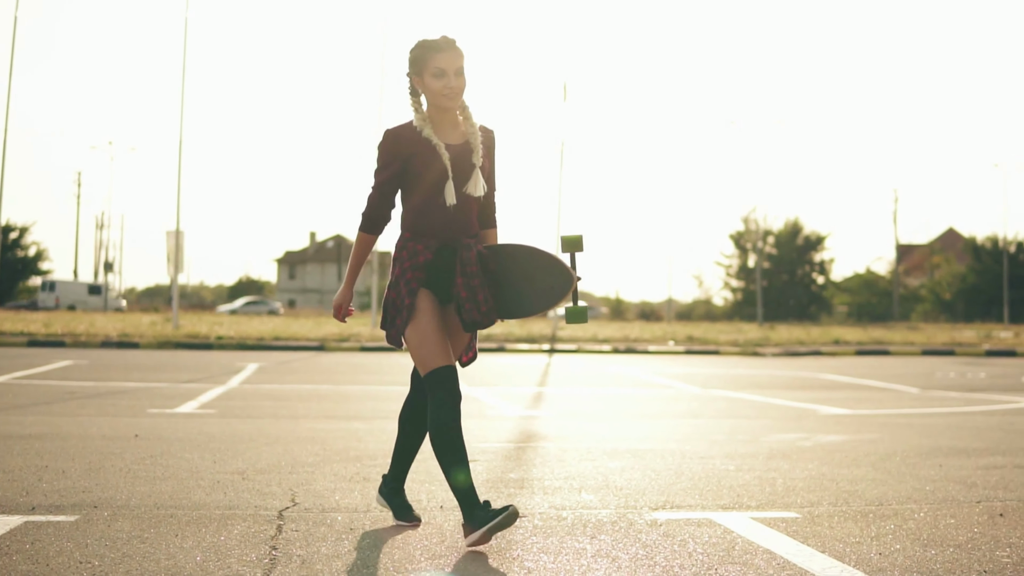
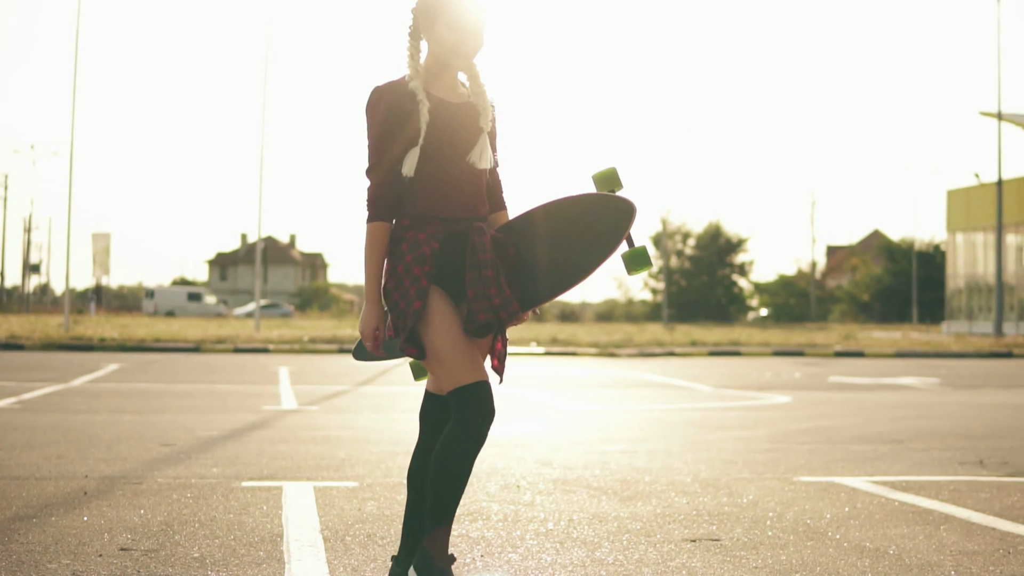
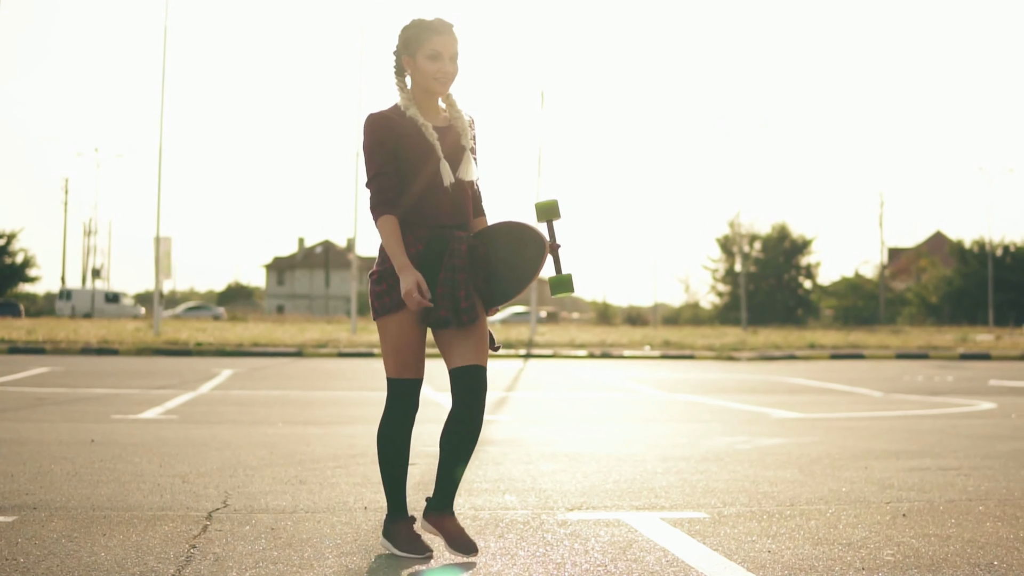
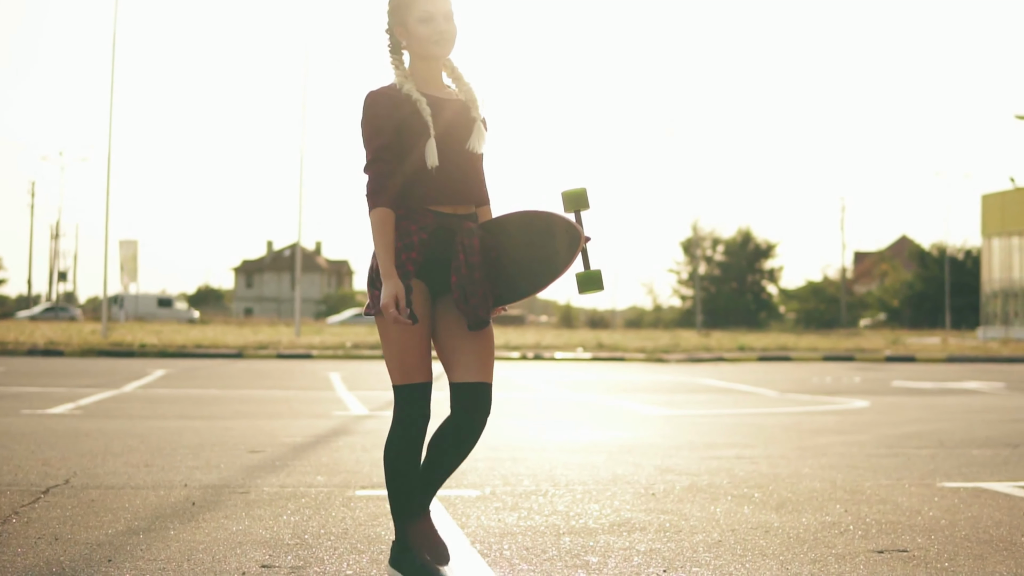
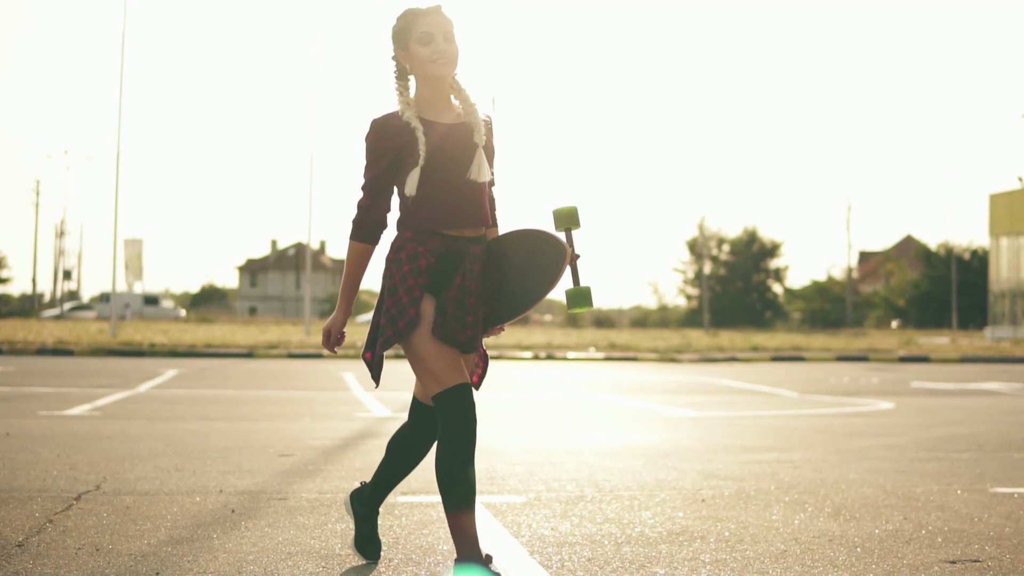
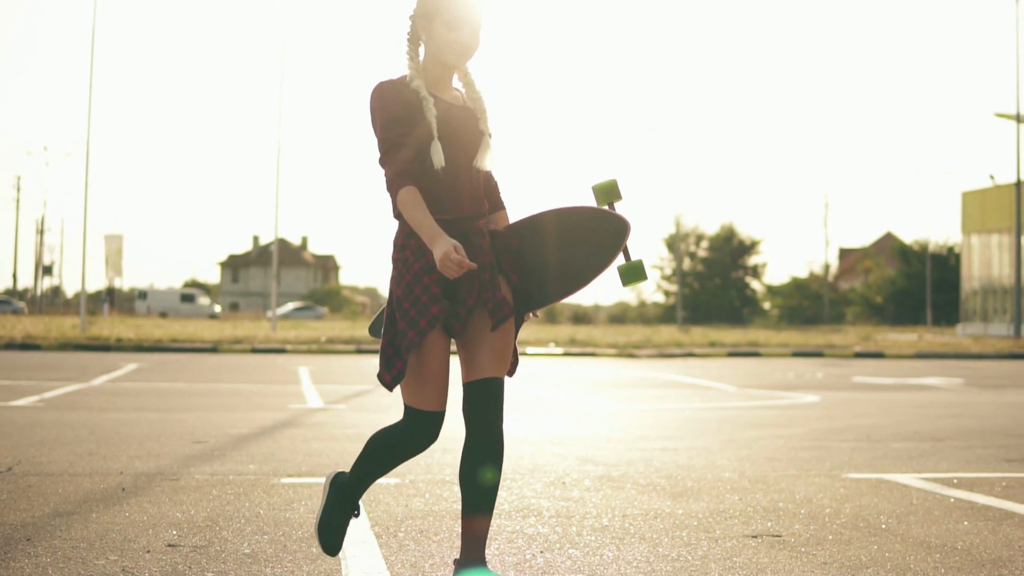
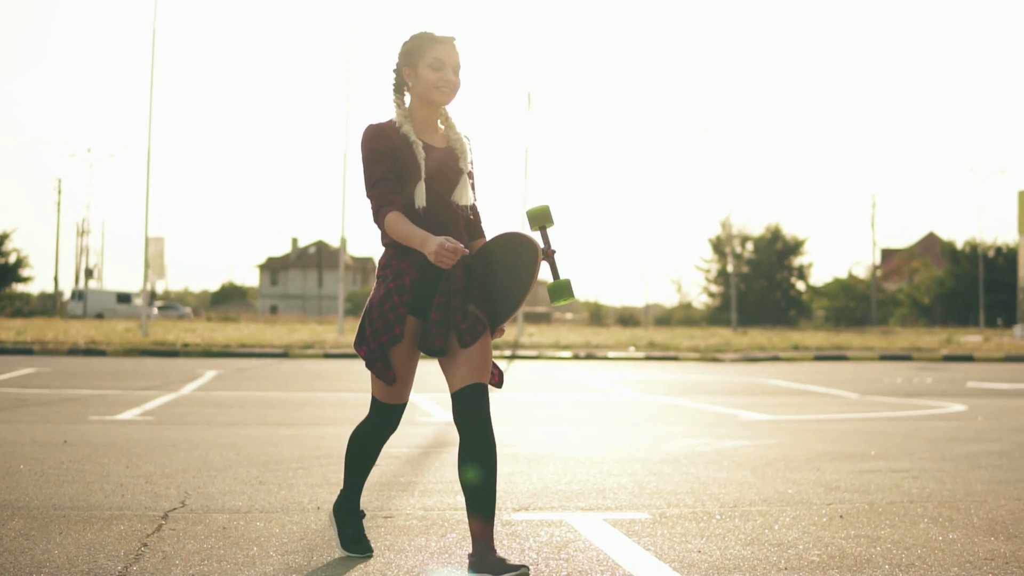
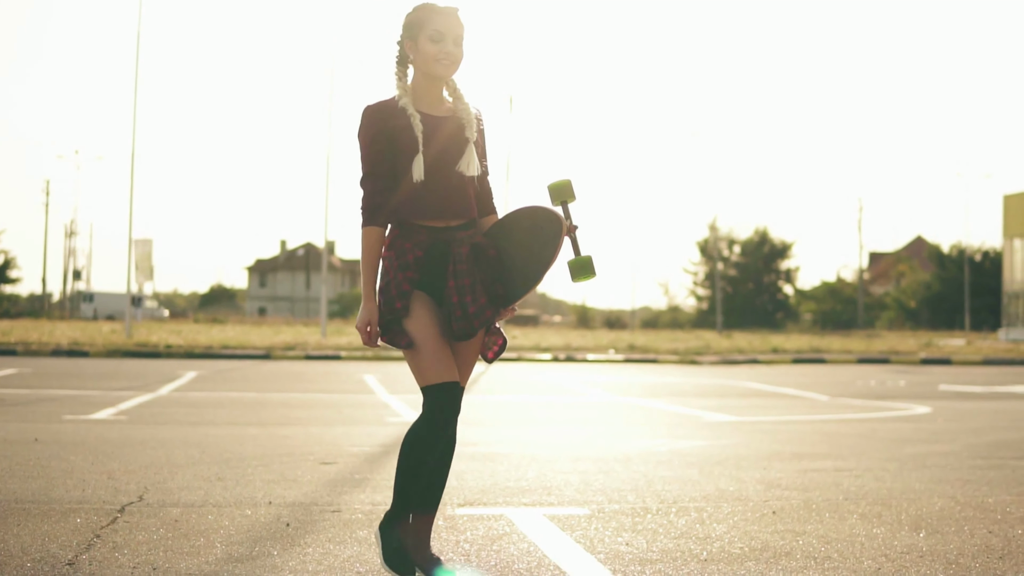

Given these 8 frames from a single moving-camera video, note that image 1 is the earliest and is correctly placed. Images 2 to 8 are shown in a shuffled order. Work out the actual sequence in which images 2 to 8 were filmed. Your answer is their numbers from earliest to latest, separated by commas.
3, 7, 8, 5, 4, 6, 2
